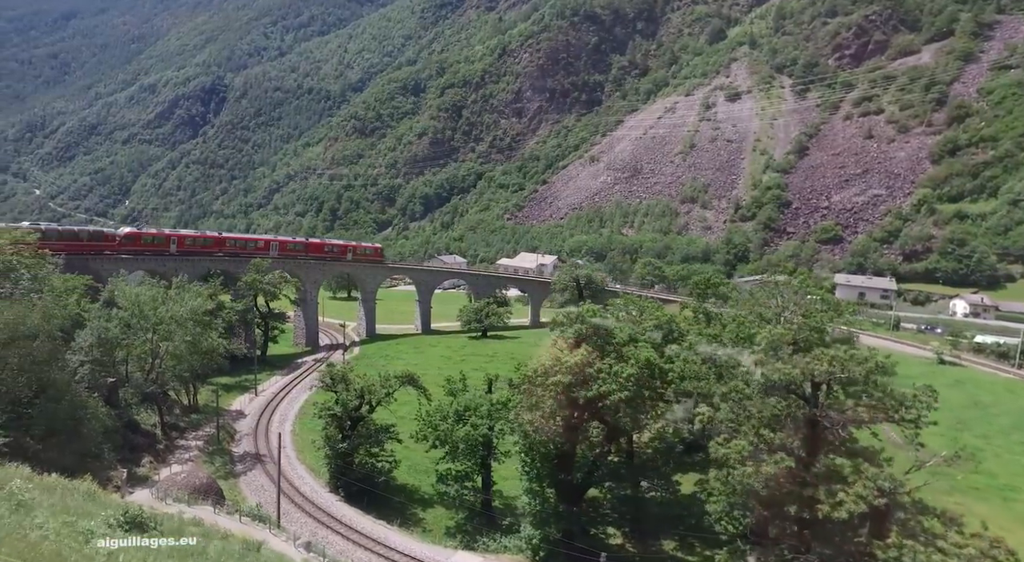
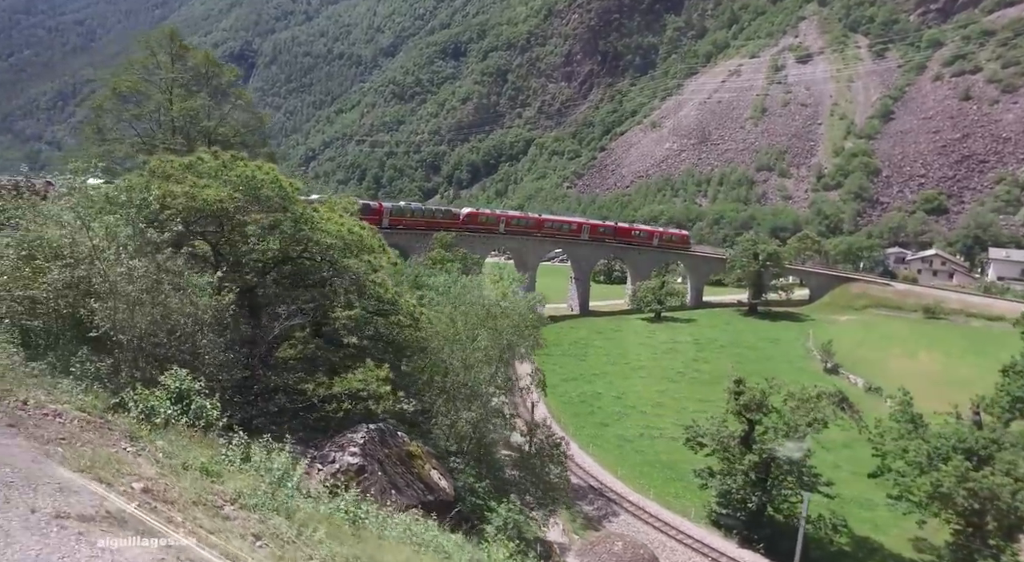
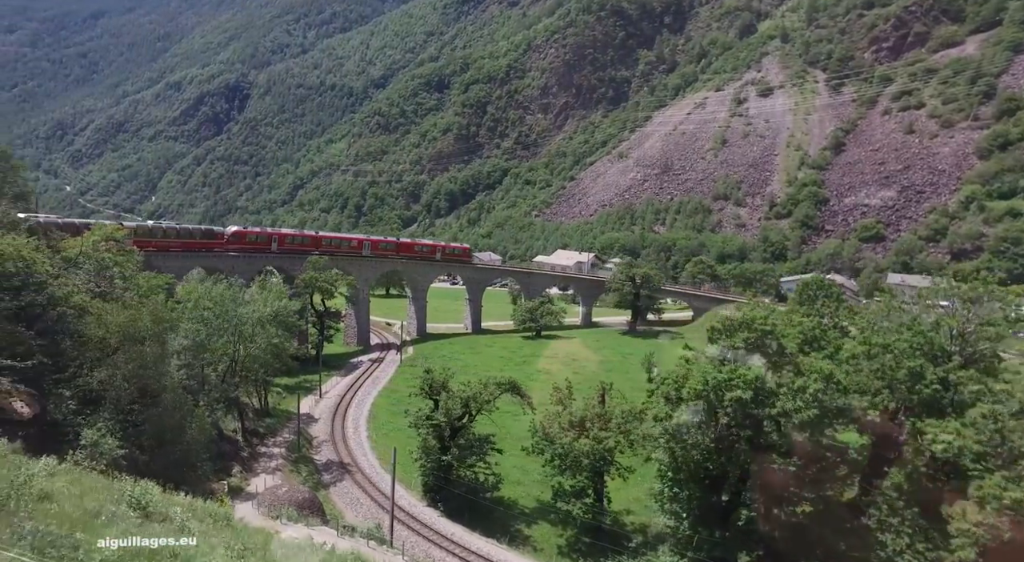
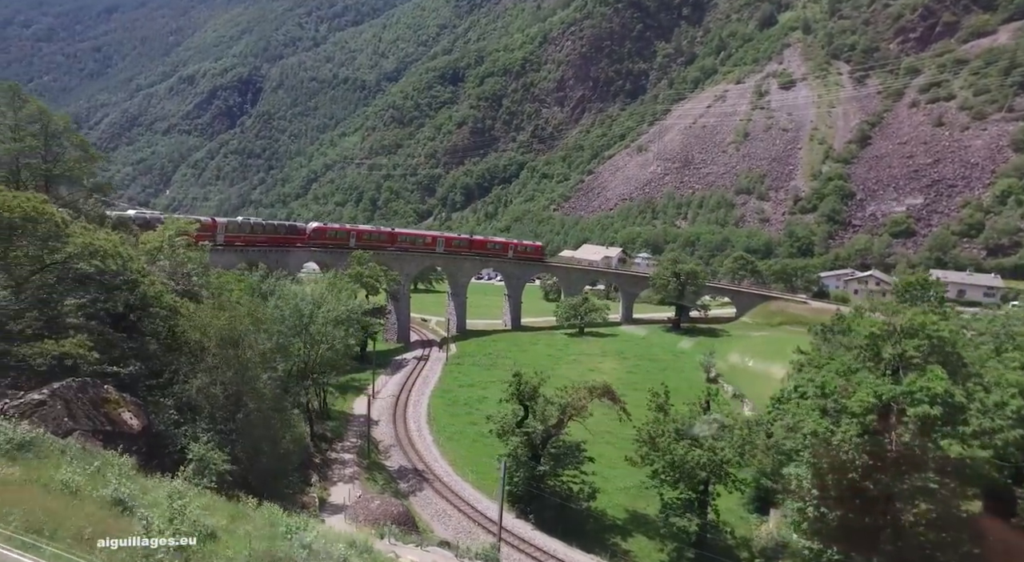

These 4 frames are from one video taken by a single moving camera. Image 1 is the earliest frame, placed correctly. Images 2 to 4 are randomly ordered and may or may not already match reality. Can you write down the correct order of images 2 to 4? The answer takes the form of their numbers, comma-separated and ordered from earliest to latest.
3, 4, 2
